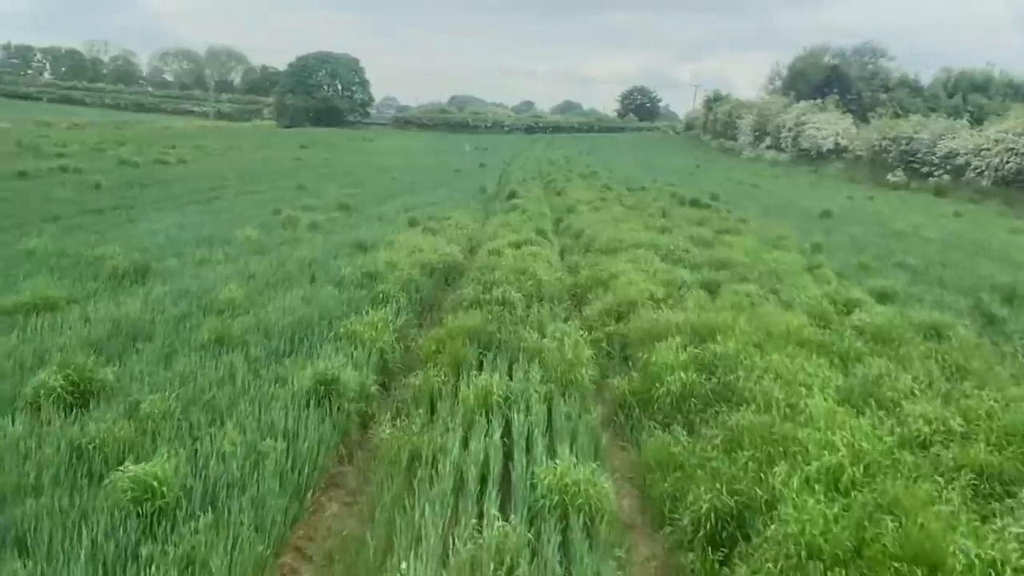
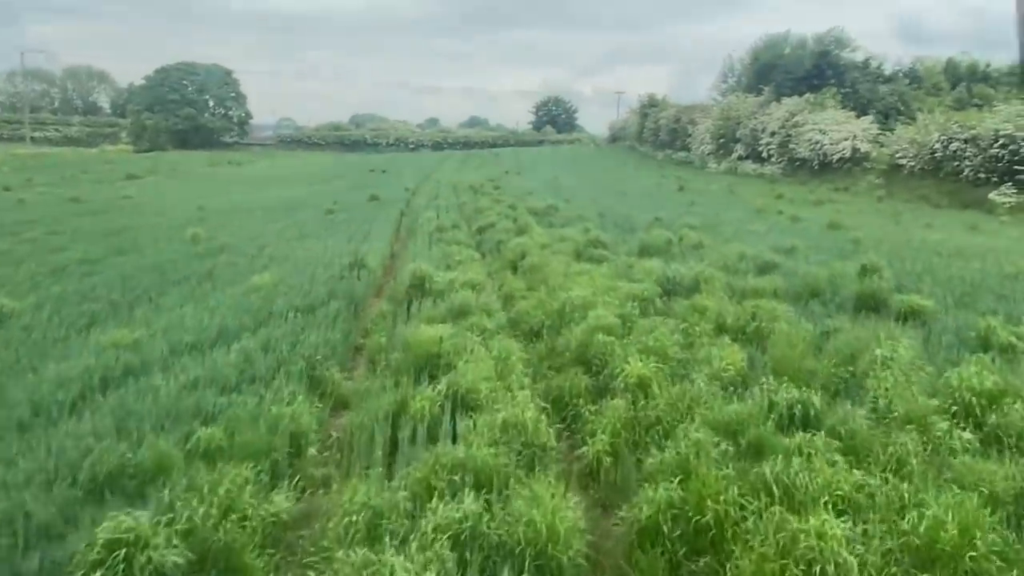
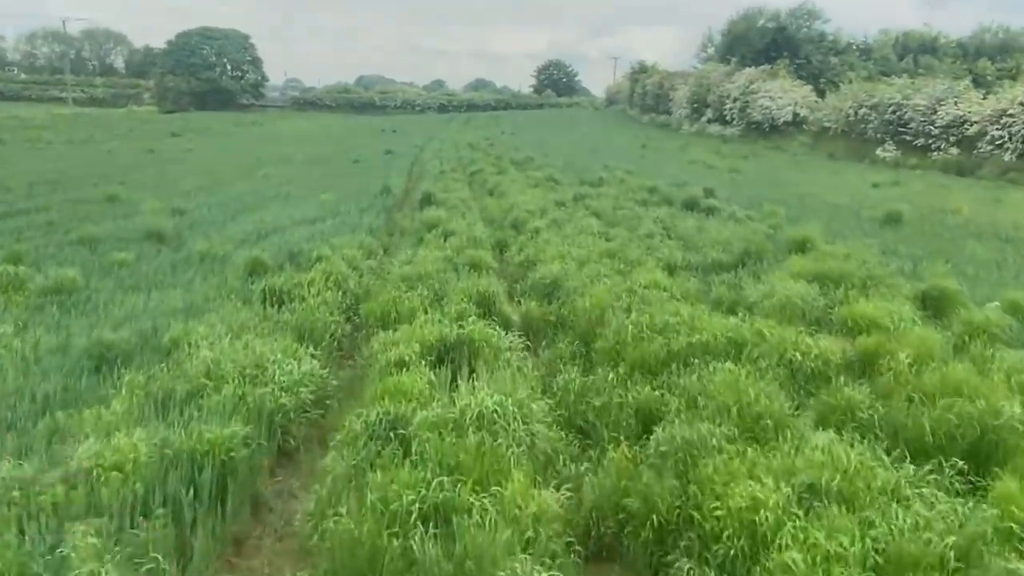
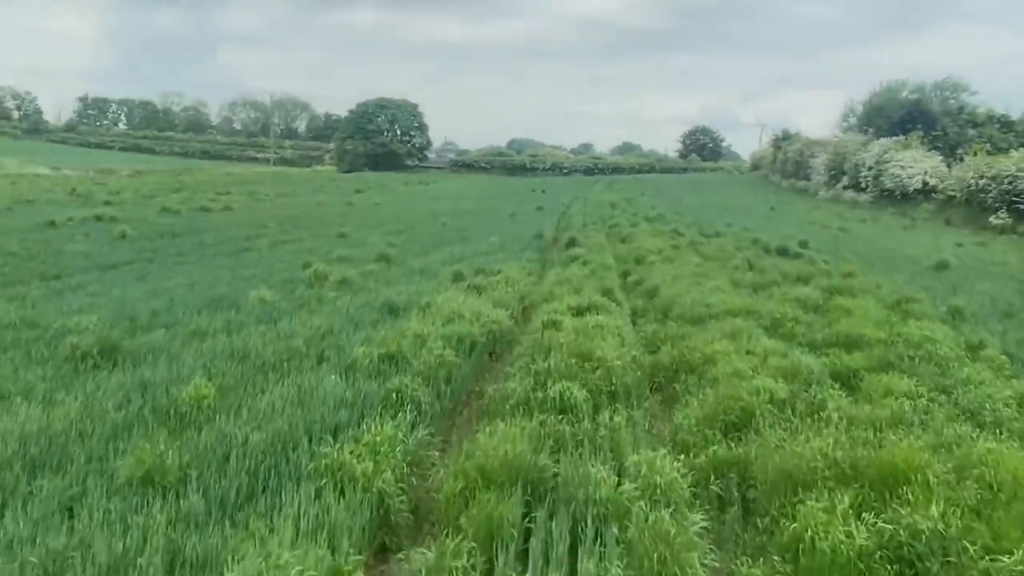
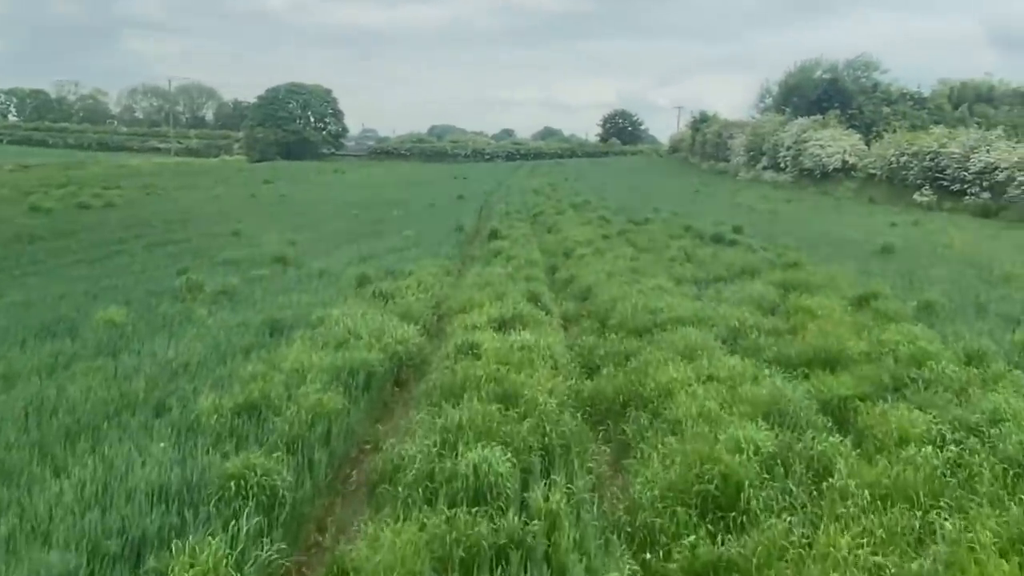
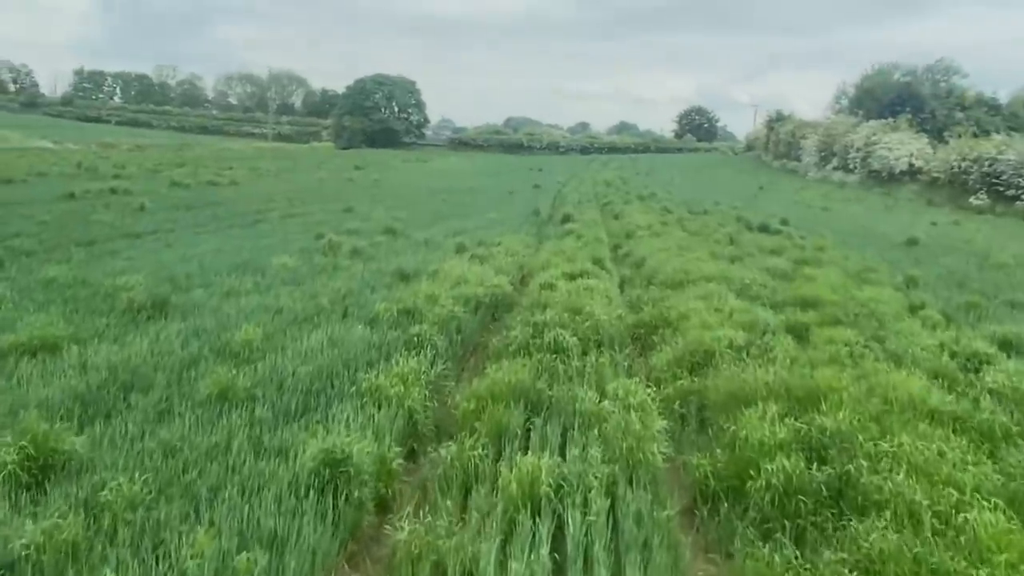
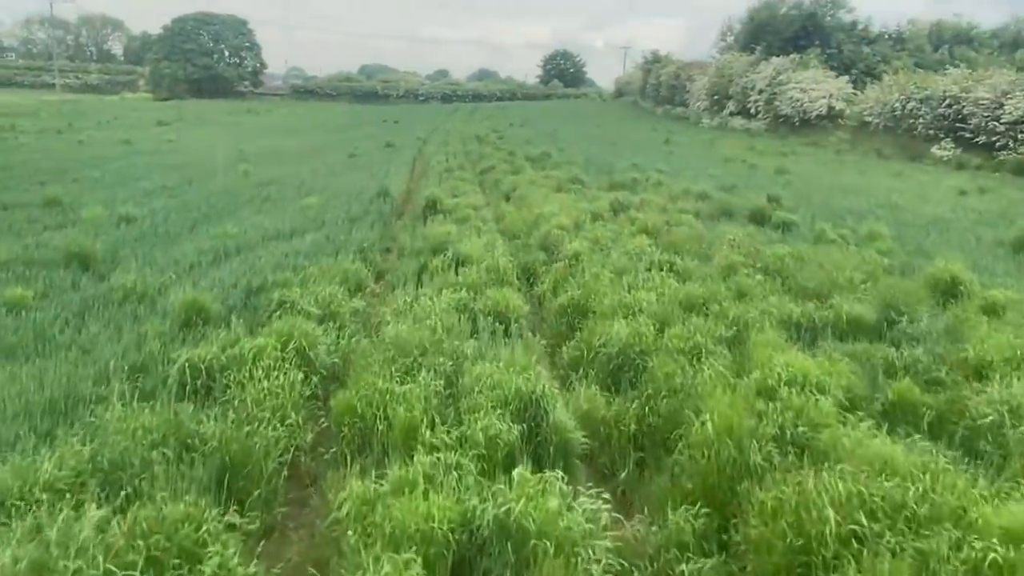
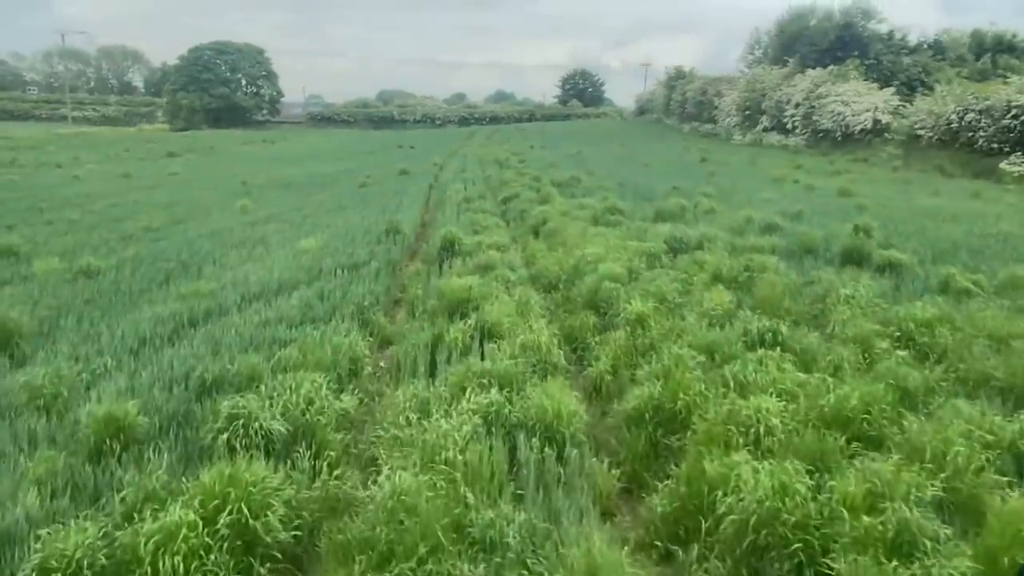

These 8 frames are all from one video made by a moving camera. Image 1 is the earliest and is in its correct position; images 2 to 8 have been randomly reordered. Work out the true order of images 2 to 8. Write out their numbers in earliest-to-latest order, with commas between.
6, 4, 5, 3, 7, 8, 2
